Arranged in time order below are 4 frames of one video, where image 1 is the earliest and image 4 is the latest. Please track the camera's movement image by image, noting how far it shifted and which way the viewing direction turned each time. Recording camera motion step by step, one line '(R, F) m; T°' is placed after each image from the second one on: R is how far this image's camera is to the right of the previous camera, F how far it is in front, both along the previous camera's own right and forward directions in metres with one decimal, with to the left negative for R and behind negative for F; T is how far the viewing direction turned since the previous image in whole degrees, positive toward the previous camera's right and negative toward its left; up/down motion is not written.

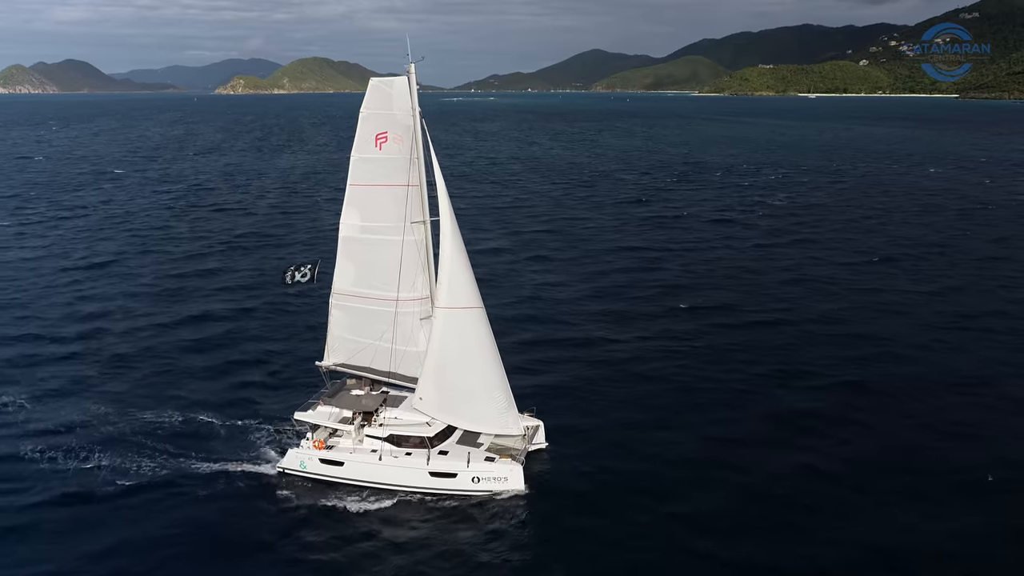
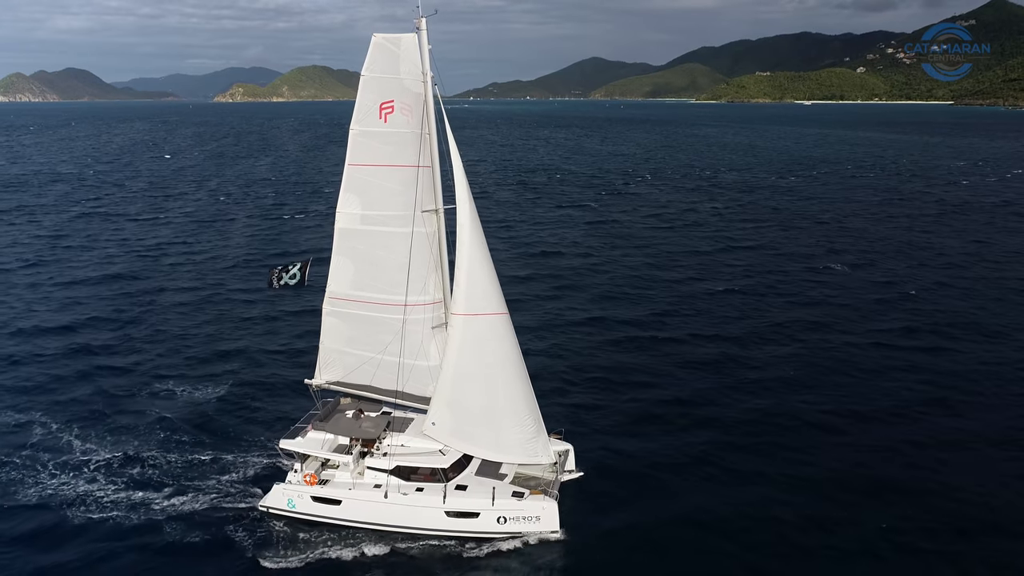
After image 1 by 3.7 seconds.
(-0.8, +3.4) m; 0°
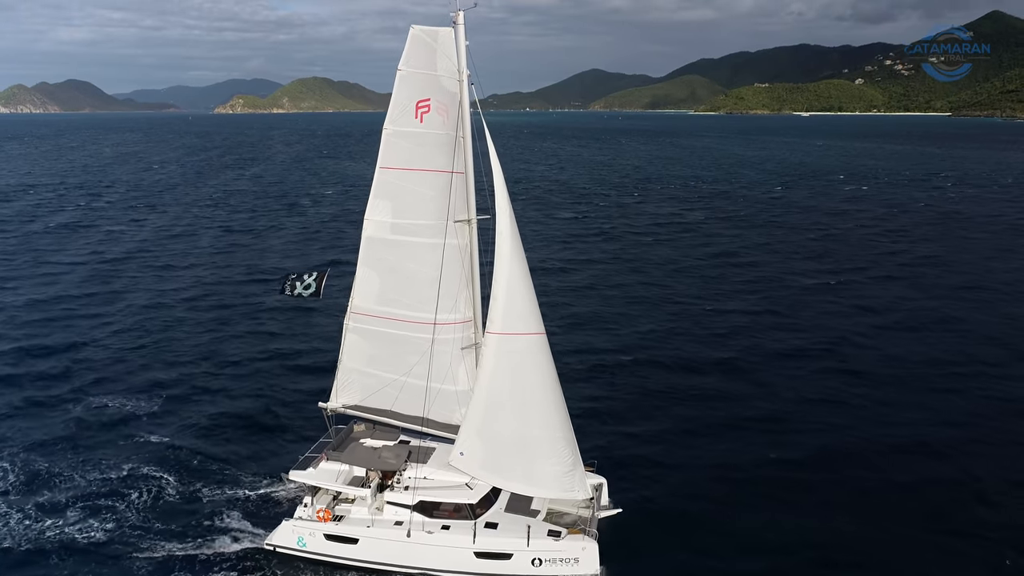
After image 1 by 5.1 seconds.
(-0.8, +1.6) m; 0°
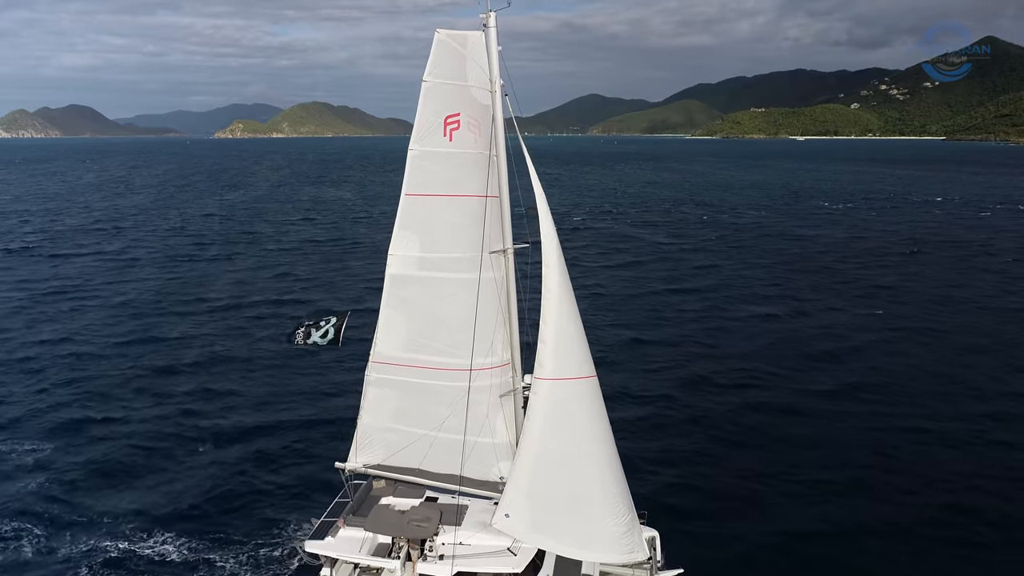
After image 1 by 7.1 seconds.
(-1.1, +1.8) m; 0°
